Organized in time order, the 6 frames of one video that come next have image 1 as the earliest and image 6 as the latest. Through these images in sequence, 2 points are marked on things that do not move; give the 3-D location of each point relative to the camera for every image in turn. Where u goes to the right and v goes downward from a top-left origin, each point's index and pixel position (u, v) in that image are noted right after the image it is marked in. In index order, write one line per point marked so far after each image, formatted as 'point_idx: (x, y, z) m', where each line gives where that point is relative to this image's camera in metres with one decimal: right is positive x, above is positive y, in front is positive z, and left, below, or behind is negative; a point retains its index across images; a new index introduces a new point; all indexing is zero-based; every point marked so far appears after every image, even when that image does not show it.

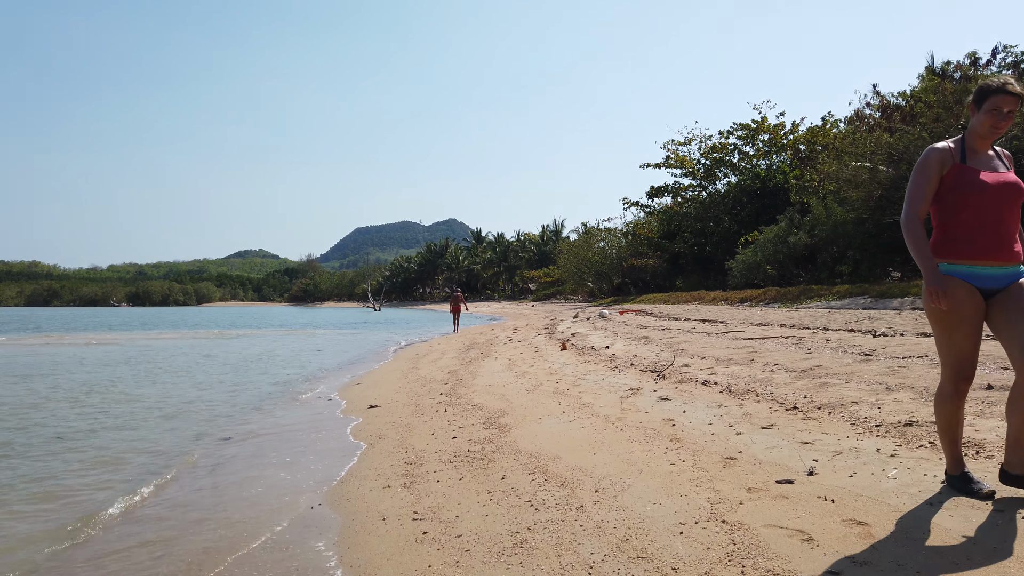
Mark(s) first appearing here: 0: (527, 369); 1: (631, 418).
0: (+0.3, -1.4, +11.1) m
1: (+1.2, -1.4, +6.5) m
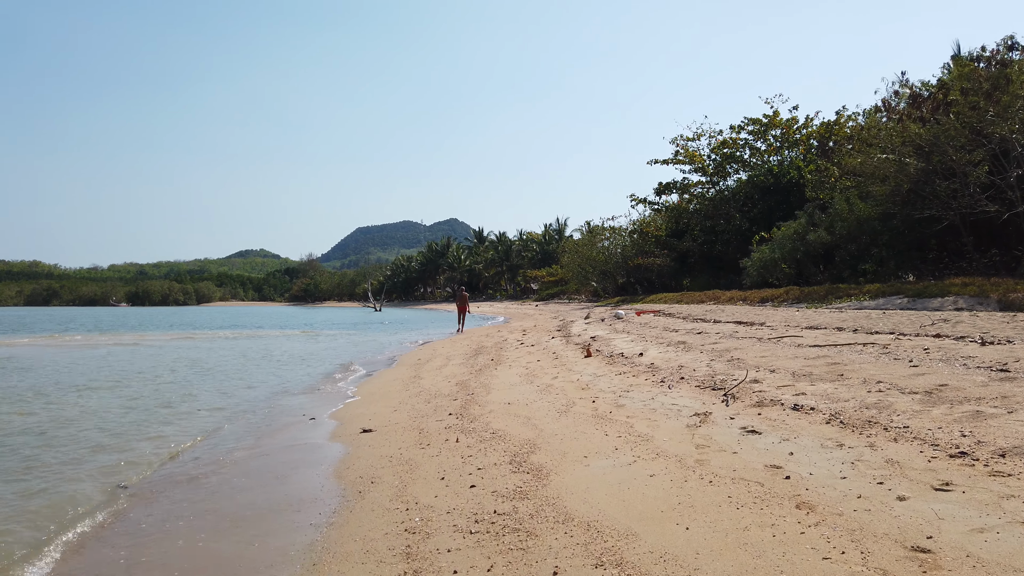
0: (+0.6, -1.4, +9.3) m
1: (+1.6, -1.3, +4.7) m
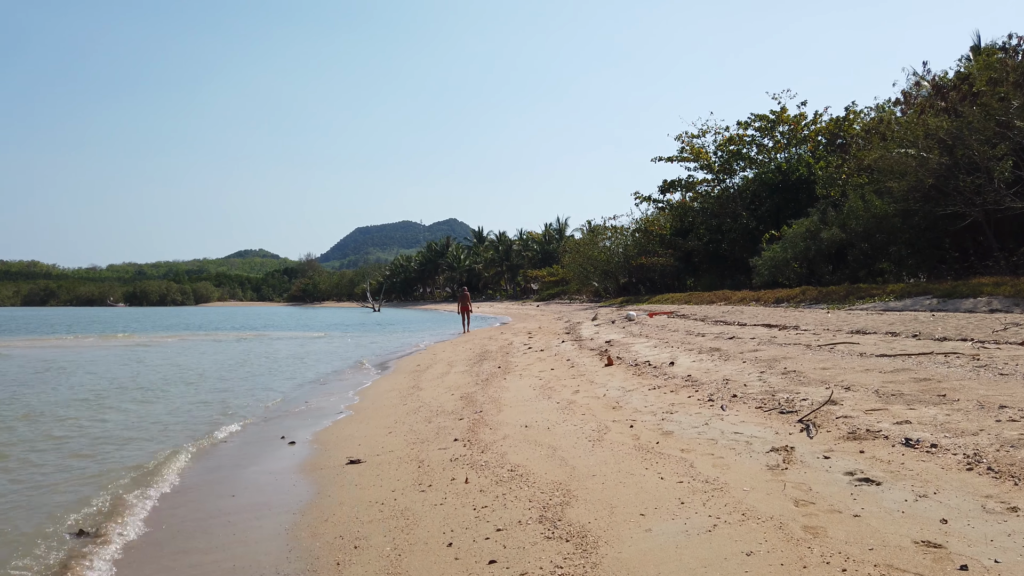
0: (+0.8, -1.4, +8.0) m
1: (+1.8, -1.3, +3.4) m
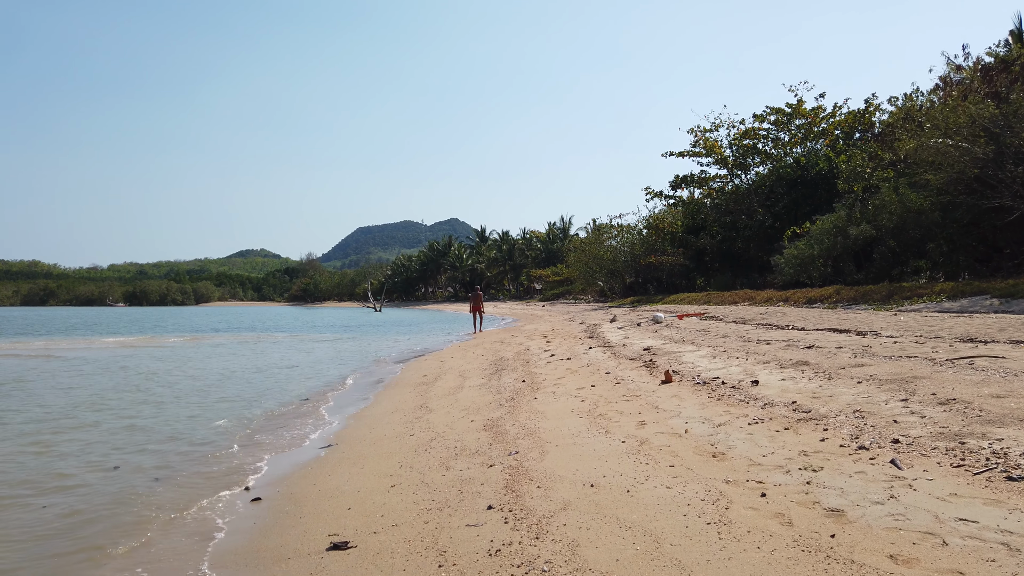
0: (+1.2, -1.4, +5.9) m
1: (+2.2, -1.3, +1.2) m
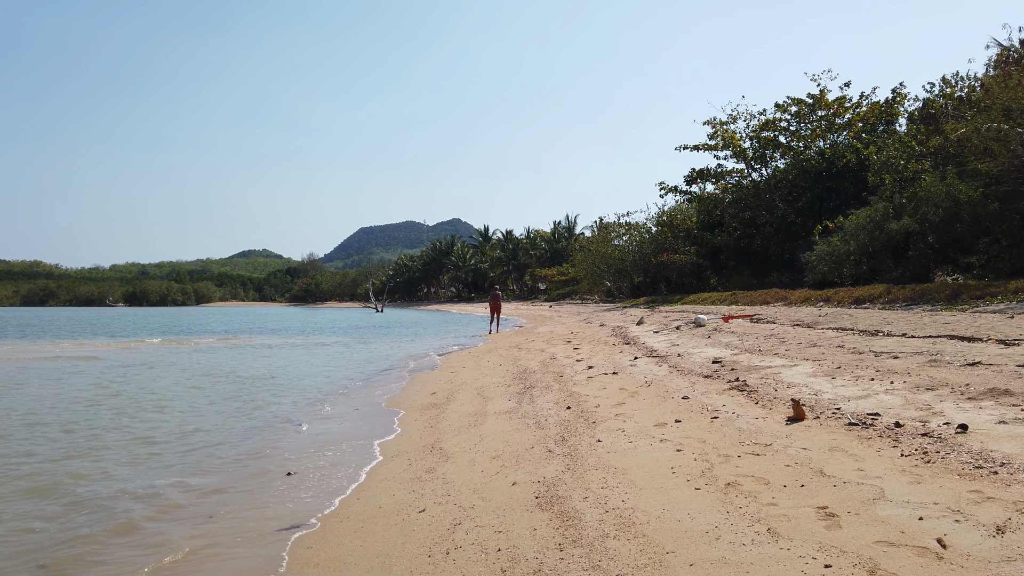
0: (+1.7, -1.3, +3.2) m
1: (+2.7, -1.2, -1.5) m
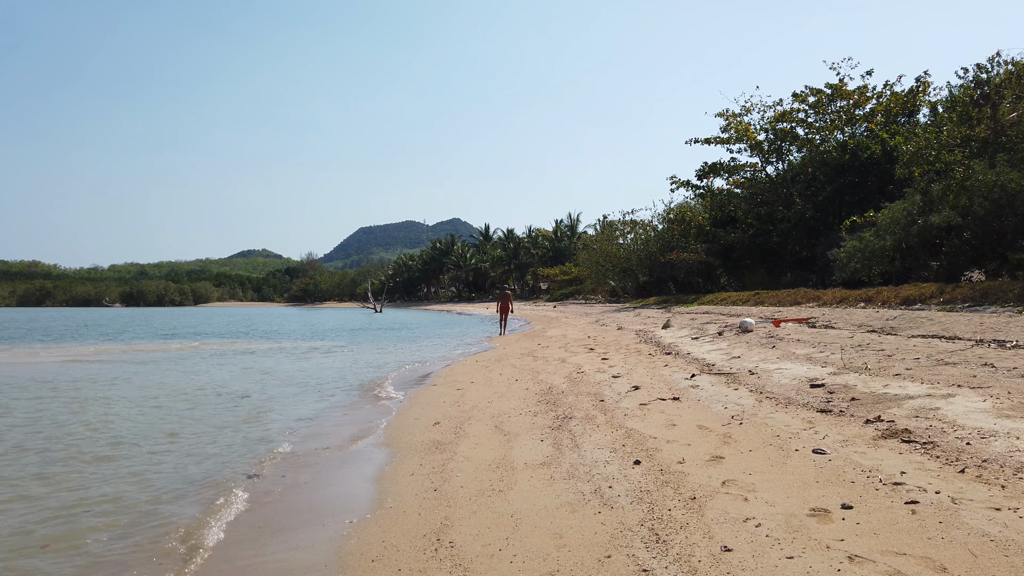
0: (+2.1, -1.3, +0.6) m
1: (+3.0, -1.2, -4.0) m
